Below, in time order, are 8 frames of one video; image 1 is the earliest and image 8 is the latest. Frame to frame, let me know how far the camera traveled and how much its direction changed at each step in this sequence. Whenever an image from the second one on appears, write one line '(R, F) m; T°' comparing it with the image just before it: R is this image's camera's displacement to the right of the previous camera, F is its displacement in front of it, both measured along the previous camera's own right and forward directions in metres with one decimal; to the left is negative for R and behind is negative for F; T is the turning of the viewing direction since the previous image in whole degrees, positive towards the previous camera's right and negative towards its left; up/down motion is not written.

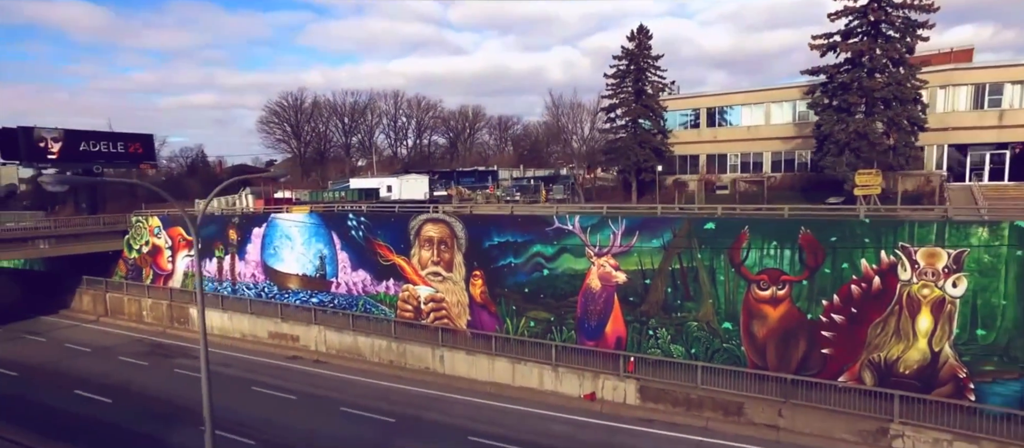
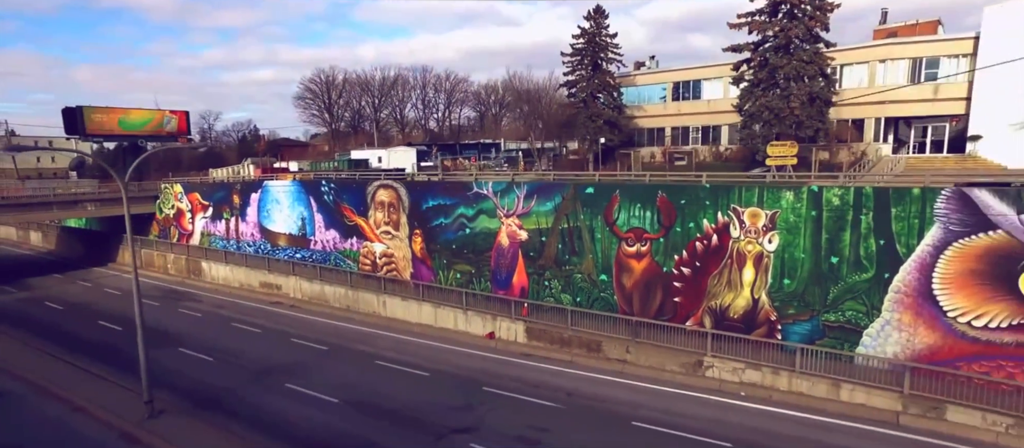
(+6.0, -3.3) m; -6°
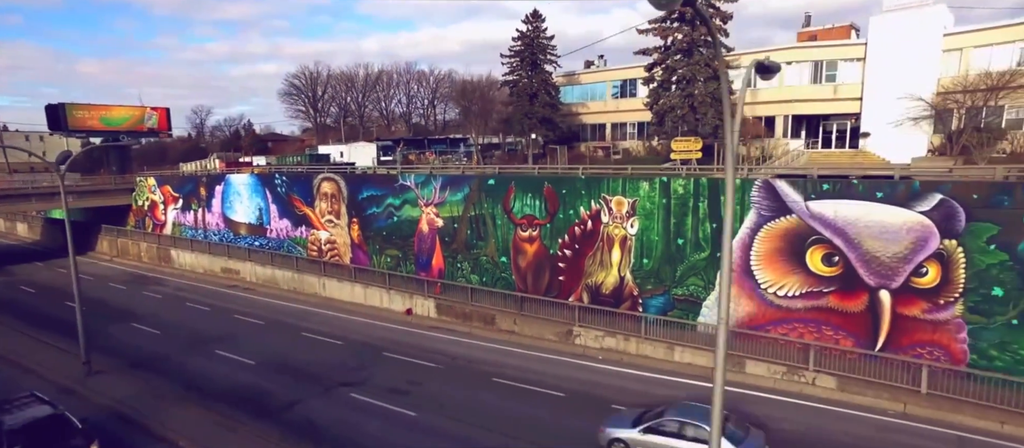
(+4.1, -2.9) m; 0°
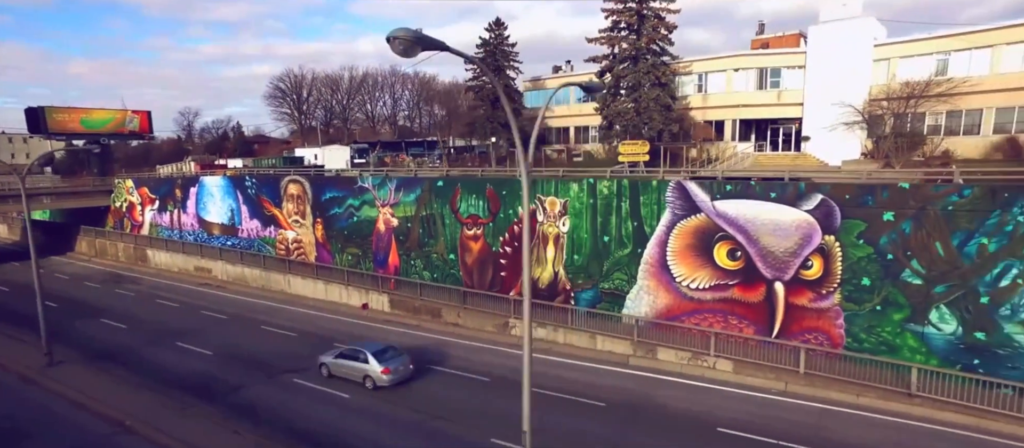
(+2.2, -1.6) m; +1°
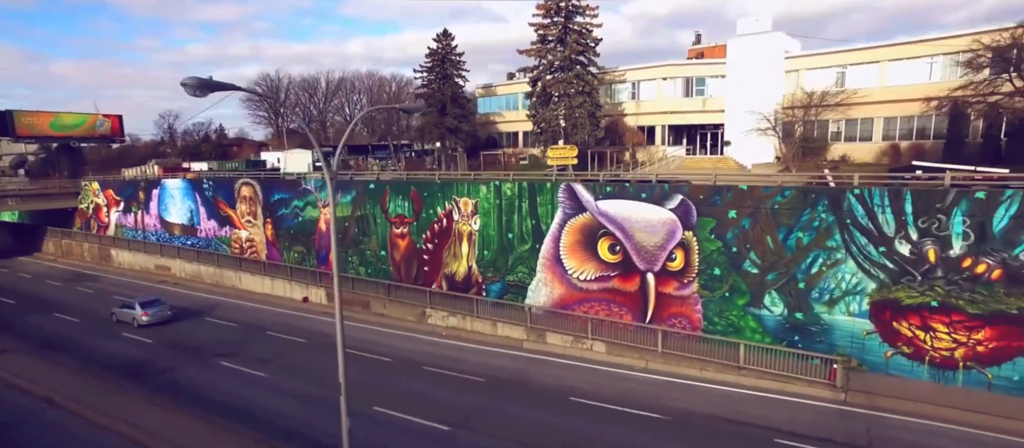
(+3.2, -2.4) m; +1°
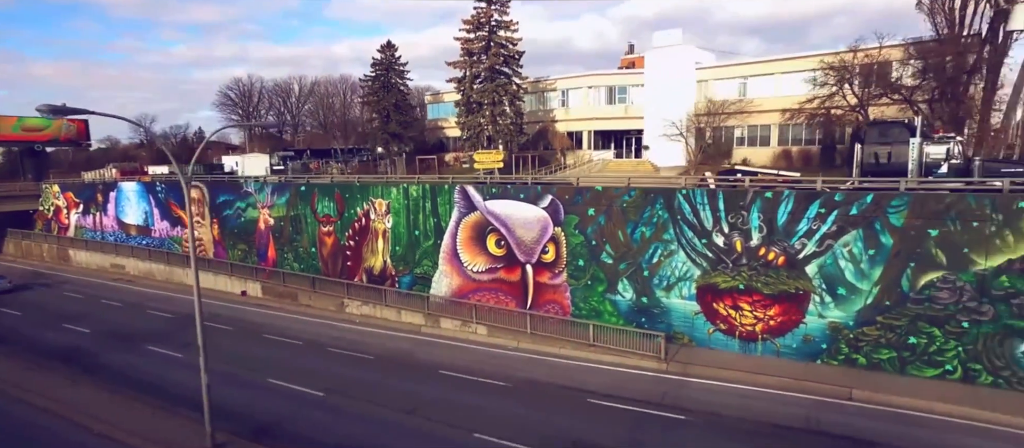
(+3.8, -2.8) m; +1°
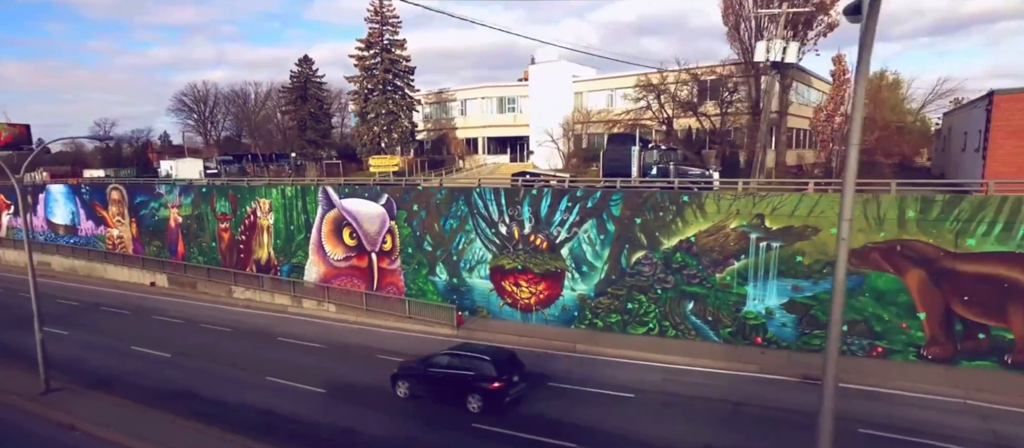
(+6.3, -4.4) m; +2°
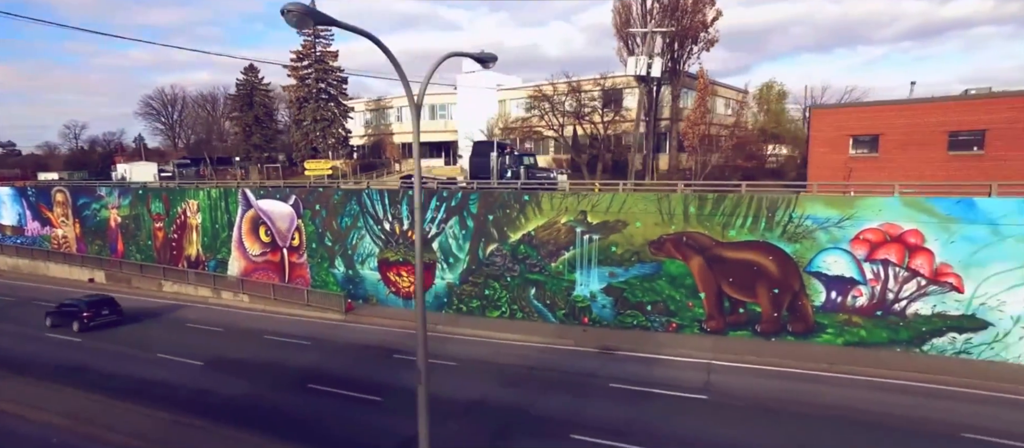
(+4.6, -3.0) m; +1°
